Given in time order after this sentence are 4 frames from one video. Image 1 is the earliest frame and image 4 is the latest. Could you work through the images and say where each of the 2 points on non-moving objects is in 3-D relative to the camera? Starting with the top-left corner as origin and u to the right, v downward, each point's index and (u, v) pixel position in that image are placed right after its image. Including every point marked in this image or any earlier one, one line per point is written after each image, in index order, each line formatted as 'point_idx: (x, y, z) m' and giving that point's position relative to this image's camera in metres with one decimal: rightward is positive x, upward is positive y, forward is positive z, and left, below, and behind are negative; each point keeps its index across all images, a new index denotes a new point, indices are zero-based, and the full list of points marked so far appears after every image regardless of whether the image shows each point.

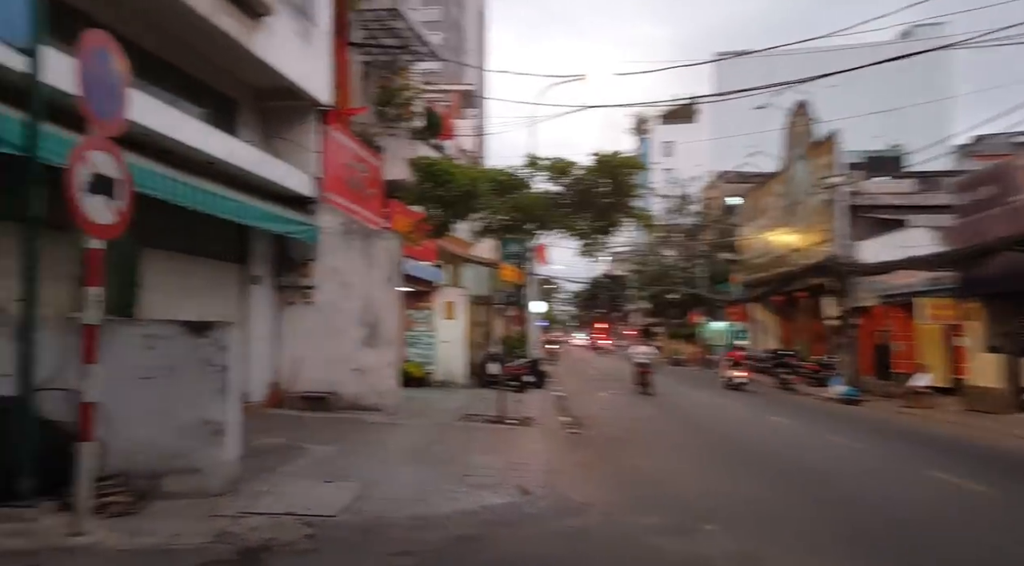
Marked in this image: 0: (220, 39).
0: (-4.3, +3.6, +10.7) m
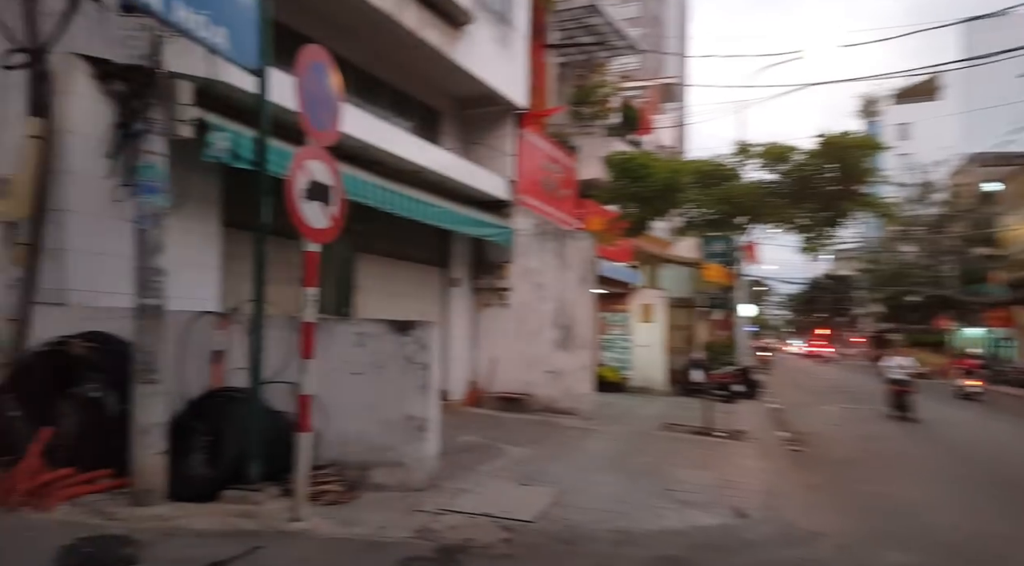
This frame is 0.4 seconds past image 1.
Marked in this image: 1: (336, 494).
0: (-1.3, +3.5, +11.1) m
1: (-1.6, -1.9, +6.7) m
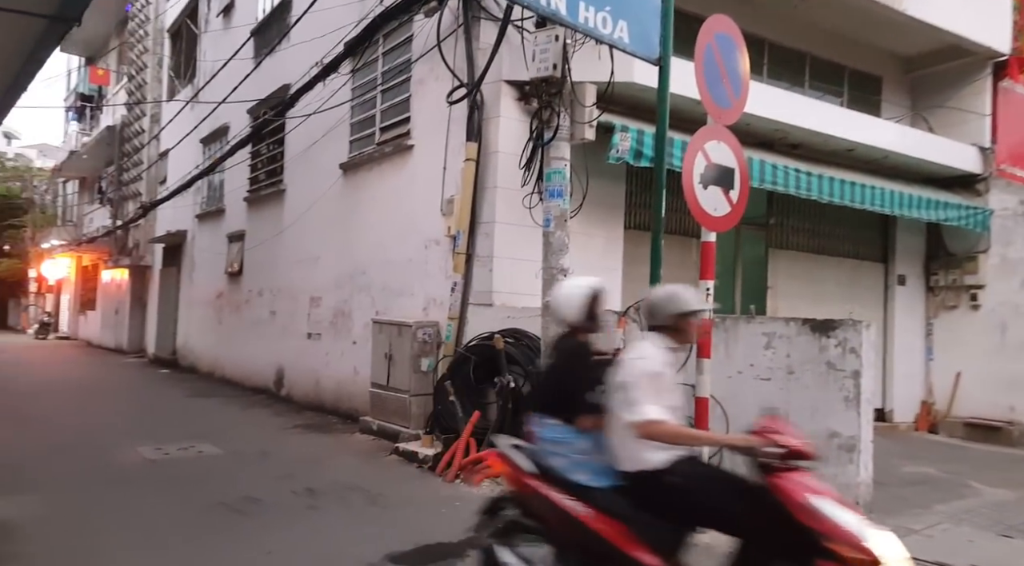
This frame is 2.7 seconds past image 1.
0: (+4.5, +3.6, +9.6) m
1: (+1.8, -1.9, +6.0) m
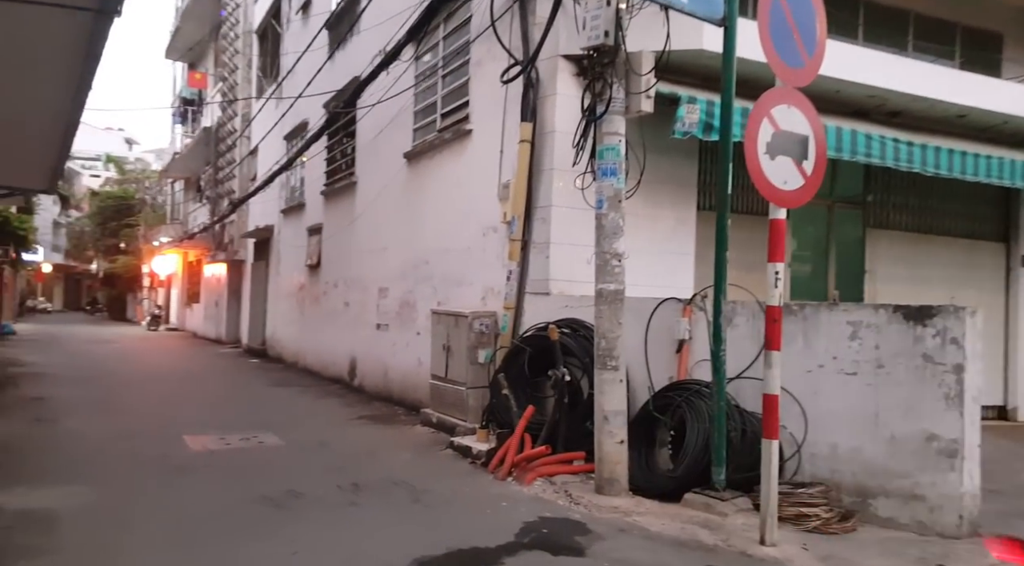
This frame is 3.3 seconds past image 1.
0: (+5.3, +3.8, +8.5) m
1: (+2.2, -1.7, +5.3) m
